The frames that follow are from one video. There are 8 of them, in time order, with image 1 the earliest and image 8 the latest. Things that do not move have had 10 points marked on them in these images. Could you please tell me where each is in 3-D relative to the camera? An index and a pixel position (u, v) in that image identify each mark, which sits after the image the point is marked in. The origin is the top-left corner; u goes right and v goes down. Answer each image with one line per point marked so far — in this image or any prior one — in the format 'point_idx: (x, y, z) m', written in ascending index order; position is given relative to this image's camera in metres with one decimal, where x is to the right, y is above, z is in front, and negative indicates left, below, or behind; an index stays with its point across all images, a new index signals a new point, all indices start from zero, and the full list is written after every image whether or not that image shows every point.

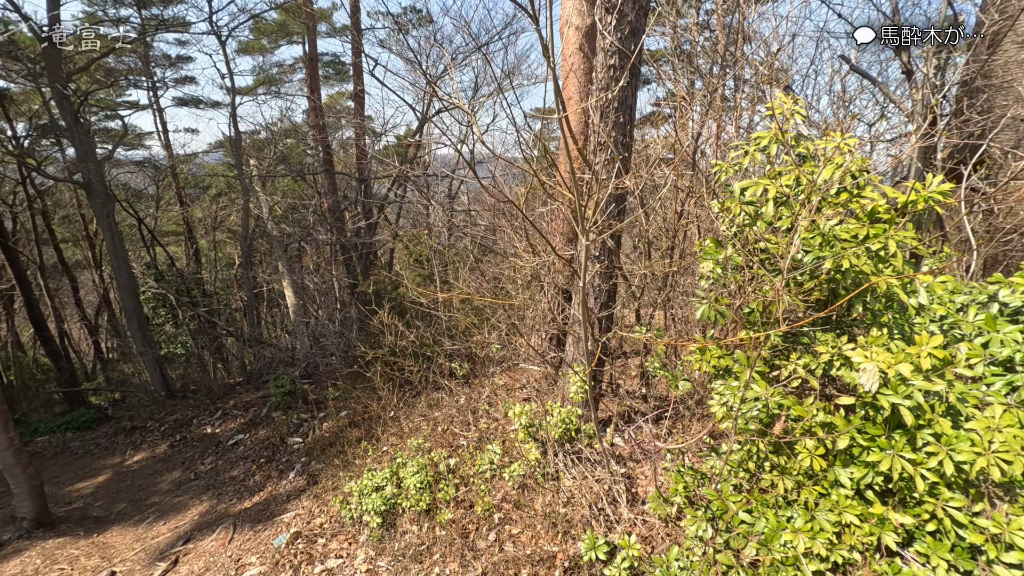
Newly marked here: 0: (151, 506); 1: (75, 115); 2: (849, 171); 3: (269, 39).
0: (-4.0, -2.4, +5.3) m
1: (-8.5, +3.3, +9.4) m
2: (+1.3, +0.4, +1.8) m
3: (-8.1, +8.0, +15.6) m
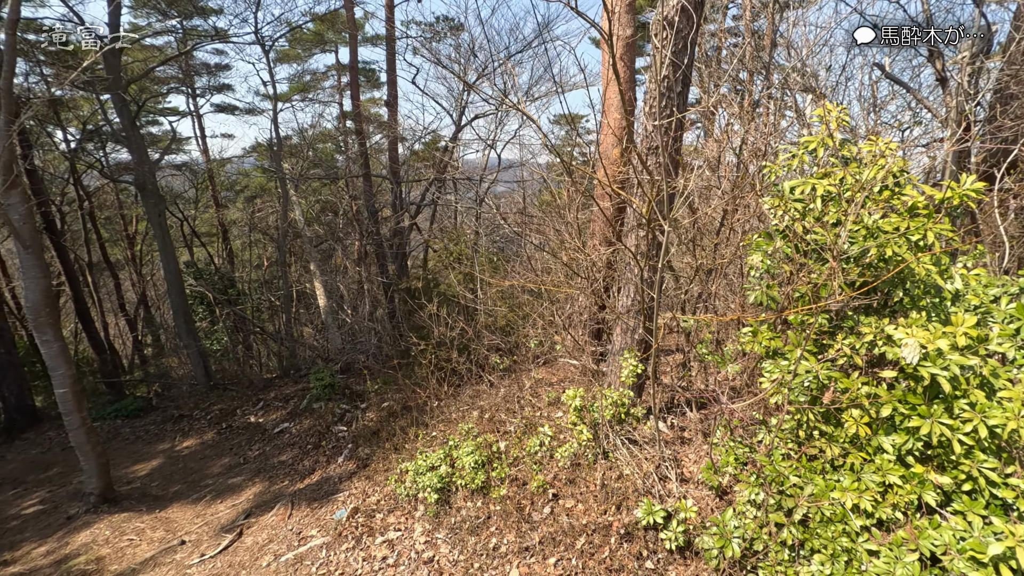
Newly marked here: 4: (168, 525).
0: (-3.6, -2.3, +5.6) m
1: (-7.9, +3.4, +10.0) m
2: (+1.6, +0.5, +2.0) m
3: (-7.2, +8.0, +16.3) m
4: (-3.4, -2.4, +4.8) m
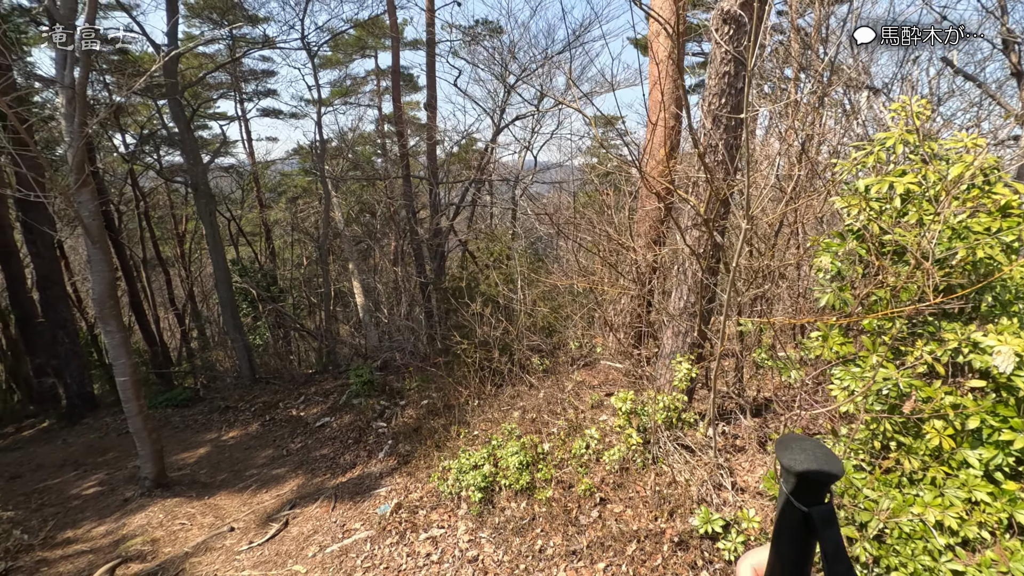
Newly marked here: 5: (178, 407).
0: (-3.1, -2.3, +5.8) m
1: (-7.1, +3.5, +10.5) m
2: (+1.8, +0.5, +1.9) m
3: (-5.8, +8.1, +16.7) m
4: (-3.0, -2.3, +5.0) m
5: (-7.0, -2.5, +10.1) m
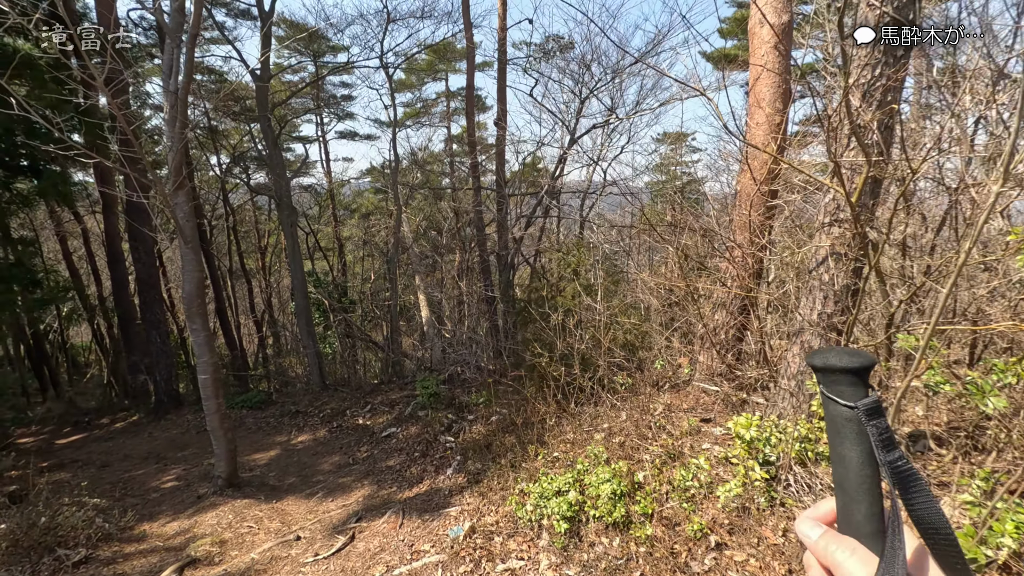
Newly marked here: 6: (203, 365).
0: (-2.3, -2.3, +5.7) m
1: (-5.5, +3.3, +11.0) m
2: (+2.2, +0.4, +1.3) m
3: (-3.4, +7.6, +17.3) m
4: (-2.3, -2.3, +4.9) m
5: (-5.6, -2.7, +10.5) m
6: (-3.4, -0.9, +5.3) m
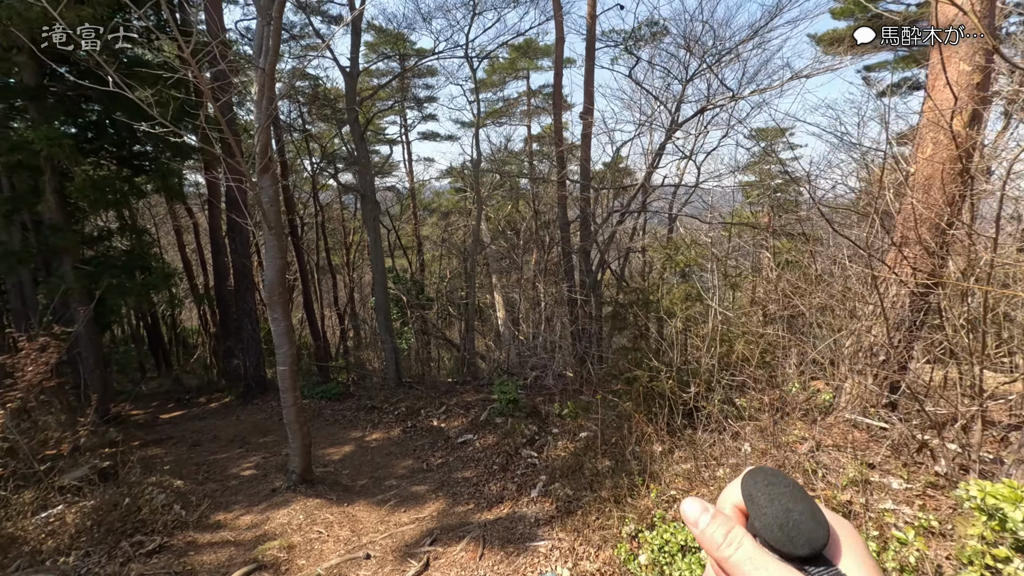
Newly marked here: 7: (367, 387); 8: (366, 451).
0: (-1.3, -2.2, +5.4) m
1: (-3.5, +3.5, +11.1) m
2: (+2.6, +0.4, +0.4) m
3: (-0.3, +7.6, +17.0) m
4: (-1.5, -2.2, +4.5) m
5: (-4.0, -2.5, +10.5) m
6: (-2.4, -0.7, +5.1) m
7: (-3.4, -2.3, +11.4) m
8: (-2.1, -2.3, +6.8) m
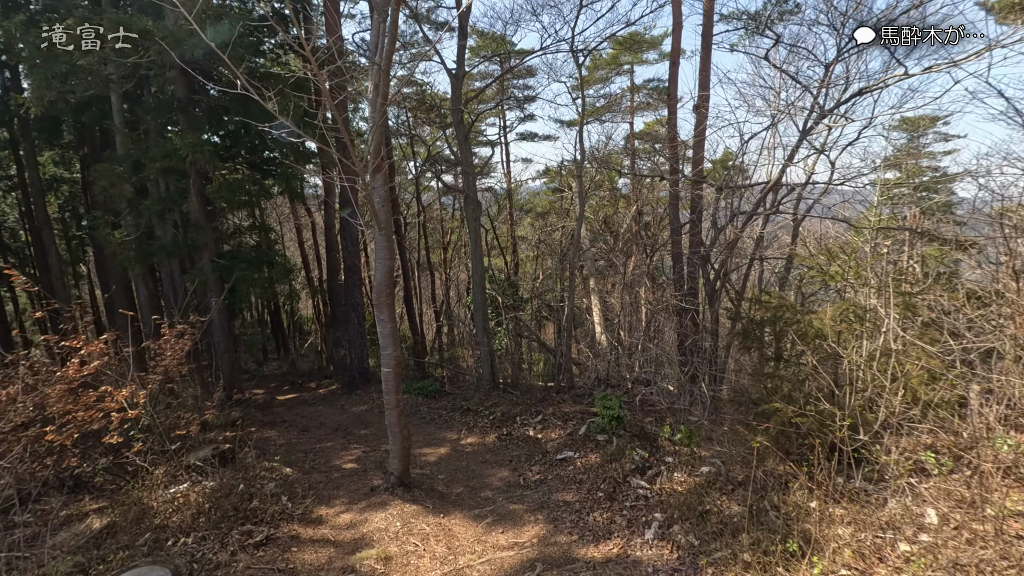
0: (-0.3, -2.3, +5.1) m
1: (-1.1, +3.5, +11.1) m
2: (+2.8, +0.3, -0.5) m
3: (+3.3, +7.5, +16.3) m
4: (-0.6, -2.3, +4.3) m
5: (-1.9, -2.4, +10.7) m
6: (-1.3, -0.7, +5.0) m
7: (-1.2, -2.3, +11.4) m
8: (-0.7, -2.3, +6.7) m
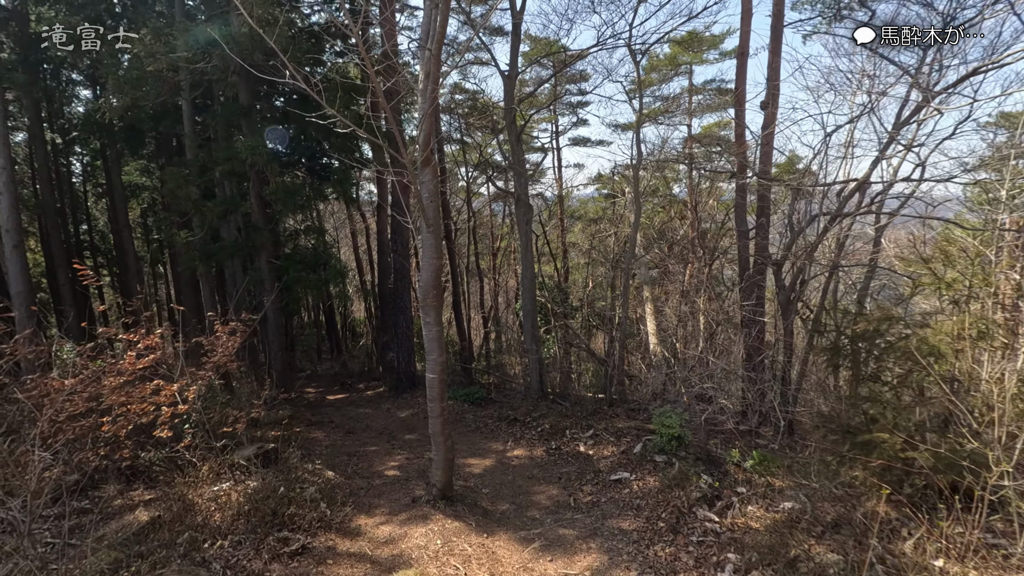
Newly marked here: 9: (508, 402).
0: (+0.2, -2.3, +4.7) m
1: (+0.1, +3.4, +10.9) m
2: (+2.7, +0.3, -1.2) m
3: (+5.1, +7.2, +15.7) m
4: (-0.2, -2.3, +3.9) m
5: (-0.8, -2.5, +10.4) m
6: (-0.8, -0.7, +4.8) m
7: (-0.1, -2.4, +11.1) m
8: (-0.1, -2.4, +6.3) m
9: (-0.1, -2.5, +10.6) m
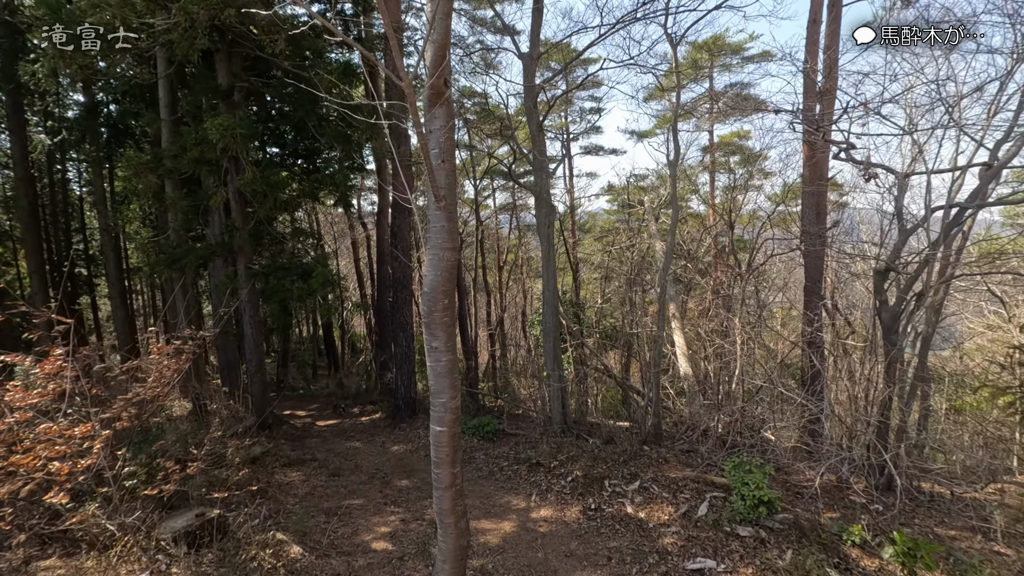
0: (+0.5, -2.4, +3.2) m
1: (+0.5, +3.1, +9.5) m
2: (+3.0, +0.4, -2.7) m
3: (+5.5, +6.7, +14.4) m
4: (+0.1, -2.3, +2.4) m
5: (-0.5, -2.8, +8.9) m
6: (-0.5, -0.8, +3.3) m
7: (+0.2, -2.7, +9.5) m
8: (+0.2, -2.5, +4.8) m
9: (+0.2, -2.8, +9.0) m
